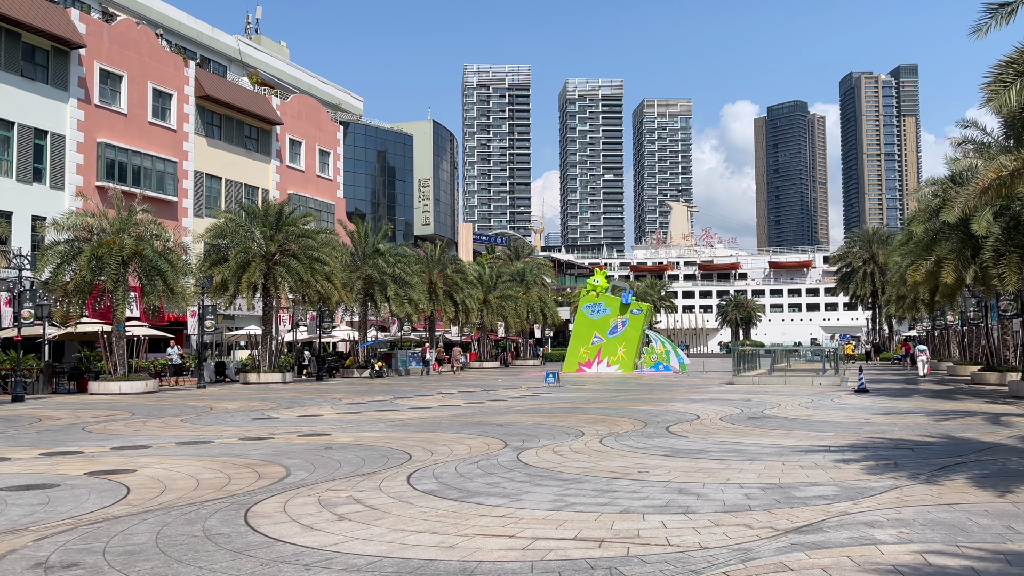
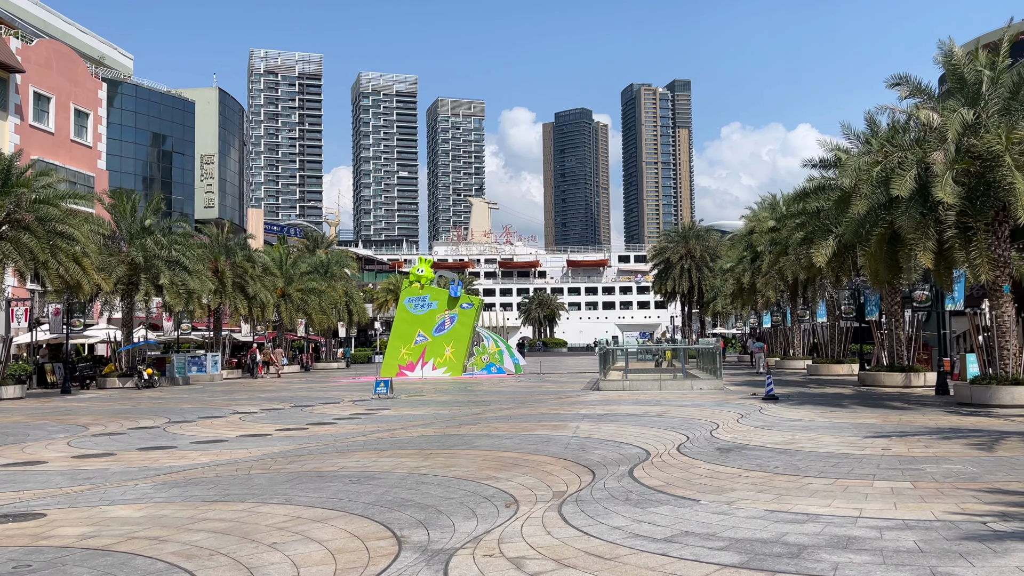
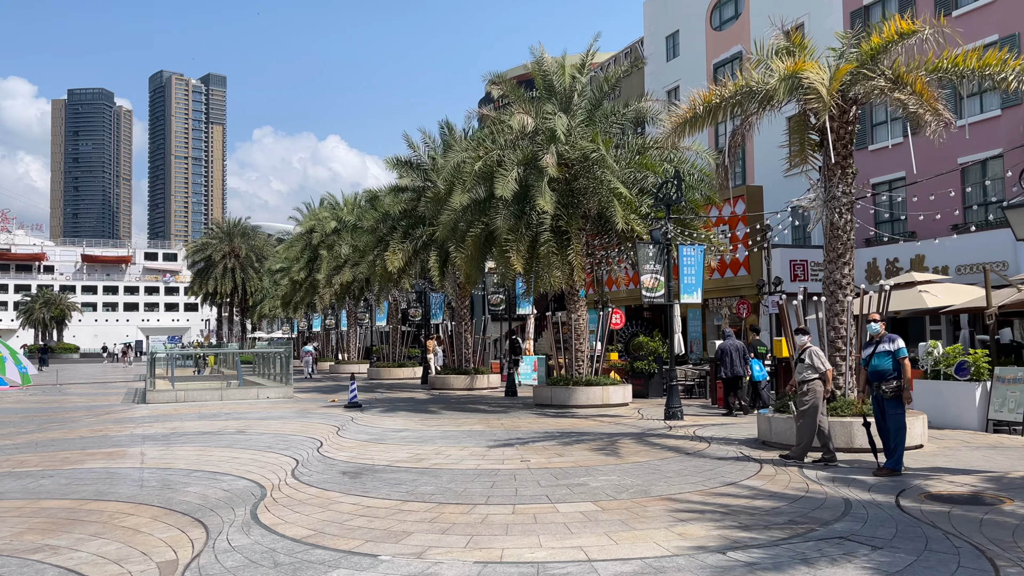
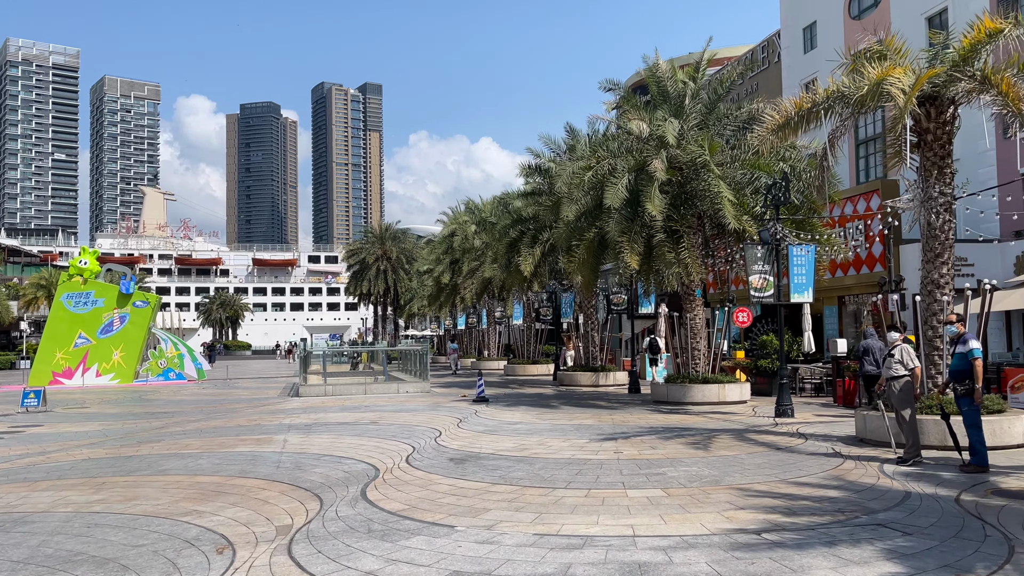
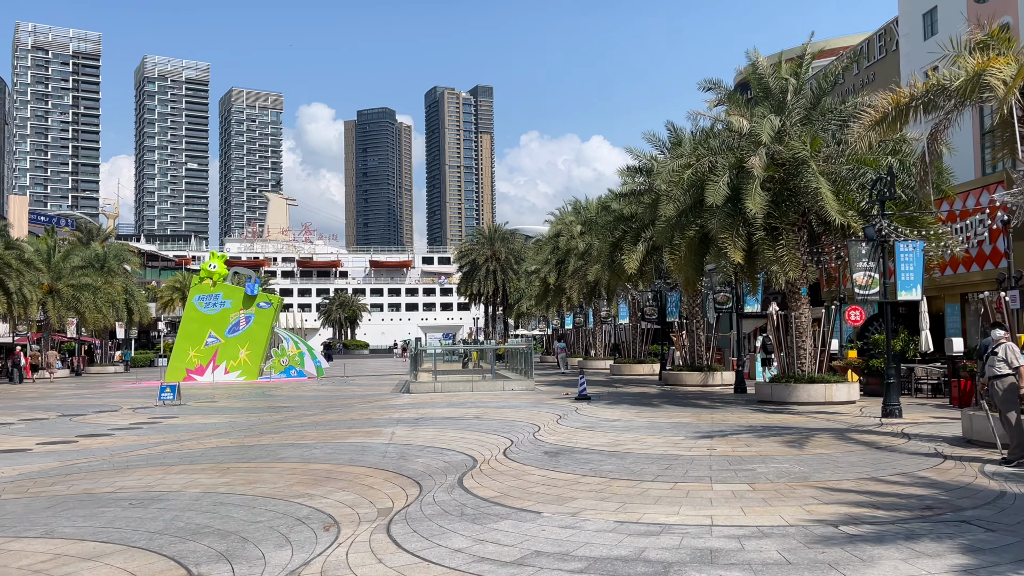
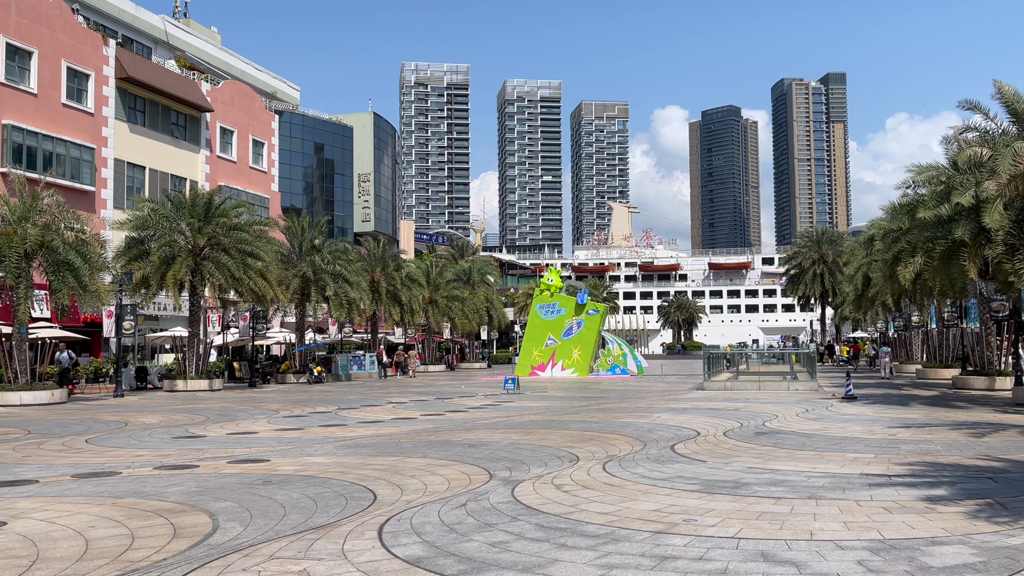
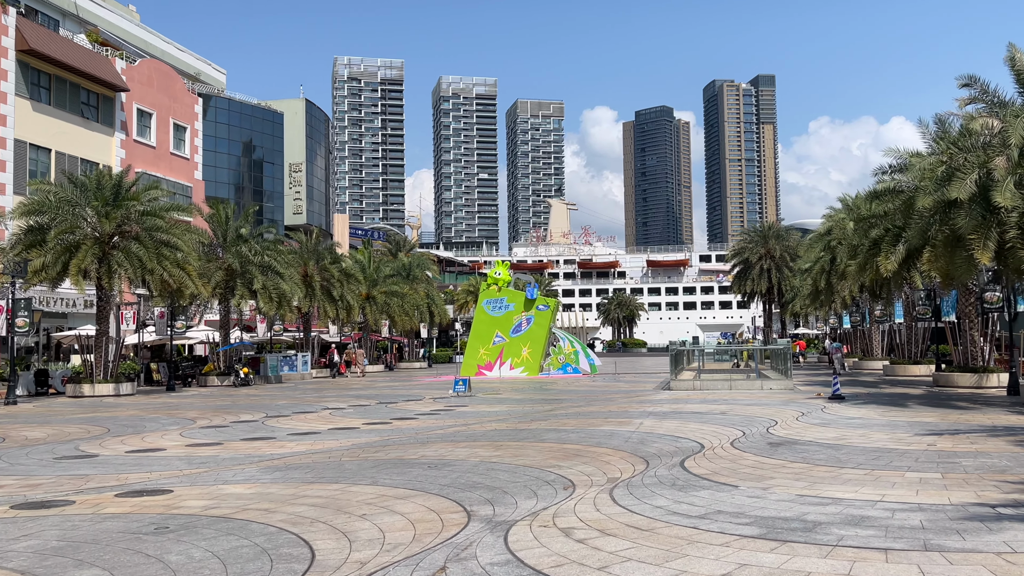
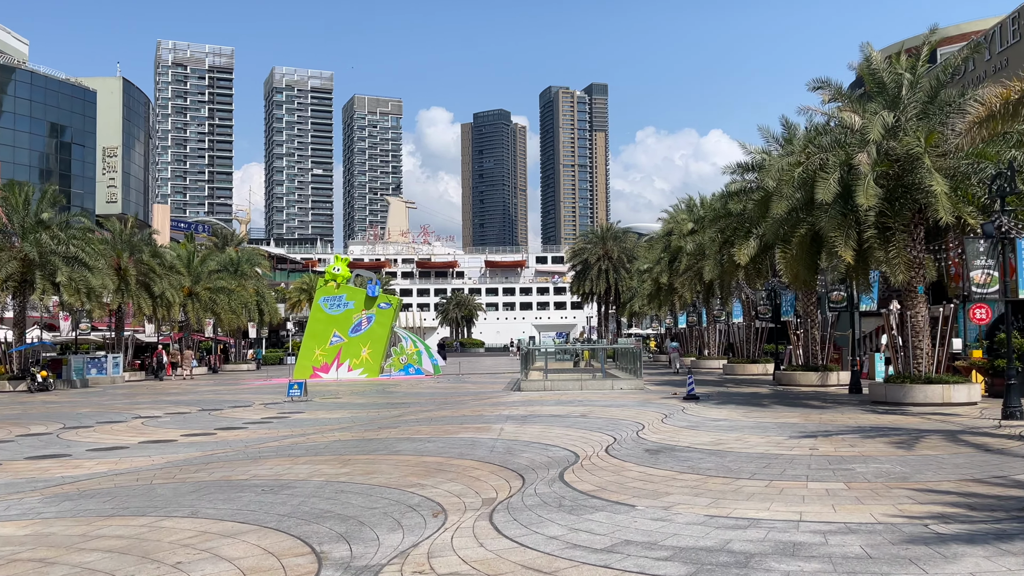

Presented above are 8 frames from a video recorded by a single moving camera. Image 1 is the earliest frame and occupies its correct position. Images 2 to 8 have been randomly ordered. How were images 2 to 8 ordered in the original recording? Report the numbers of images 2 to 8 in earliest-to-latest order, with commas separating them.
6, 7, 2, 8, 5, 4, 3
